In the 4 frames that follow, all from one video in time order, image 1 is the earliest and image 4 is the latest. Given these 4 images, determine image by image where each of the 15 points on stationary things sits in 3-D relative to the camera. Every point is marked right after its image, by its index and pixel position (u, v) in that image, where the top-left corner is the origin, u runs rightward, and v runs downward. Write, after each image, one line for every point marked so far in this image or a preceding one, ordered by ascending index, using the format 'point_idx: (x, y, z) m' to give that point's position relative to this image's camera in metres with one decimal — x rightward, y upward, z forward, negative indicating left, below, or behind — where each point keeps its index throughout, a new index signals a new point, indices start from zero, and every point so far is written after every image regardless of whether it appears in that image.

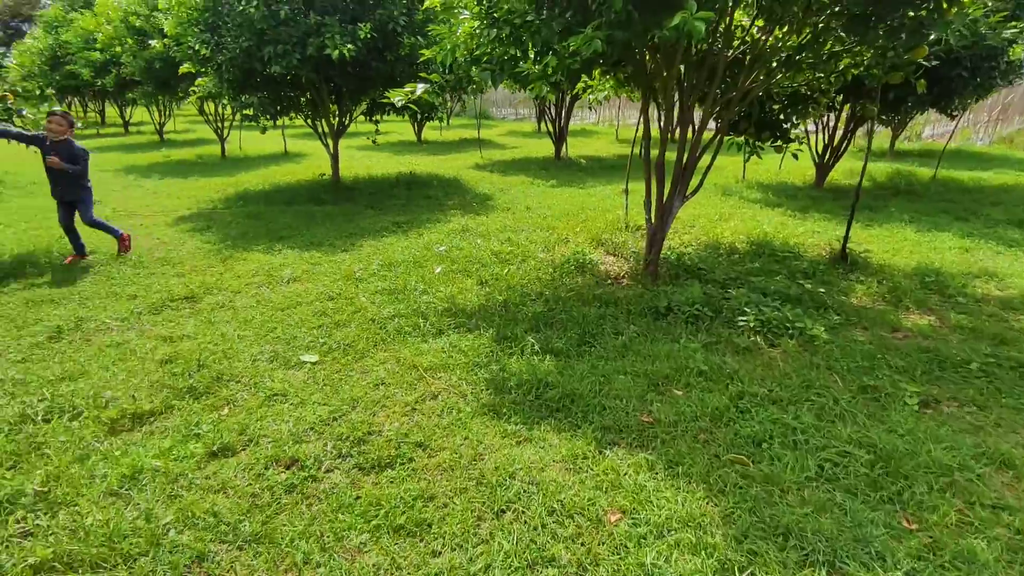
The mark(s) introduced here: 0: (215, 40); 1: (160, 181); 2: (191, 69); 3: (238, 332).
0: (-3.6, +3.0, +6.9) m
1: (-5.9, +1.8, +9.5) m
2: (-4.4, +3.0, +7.7) m
3: (-1.7, -0.3, +3.5) m
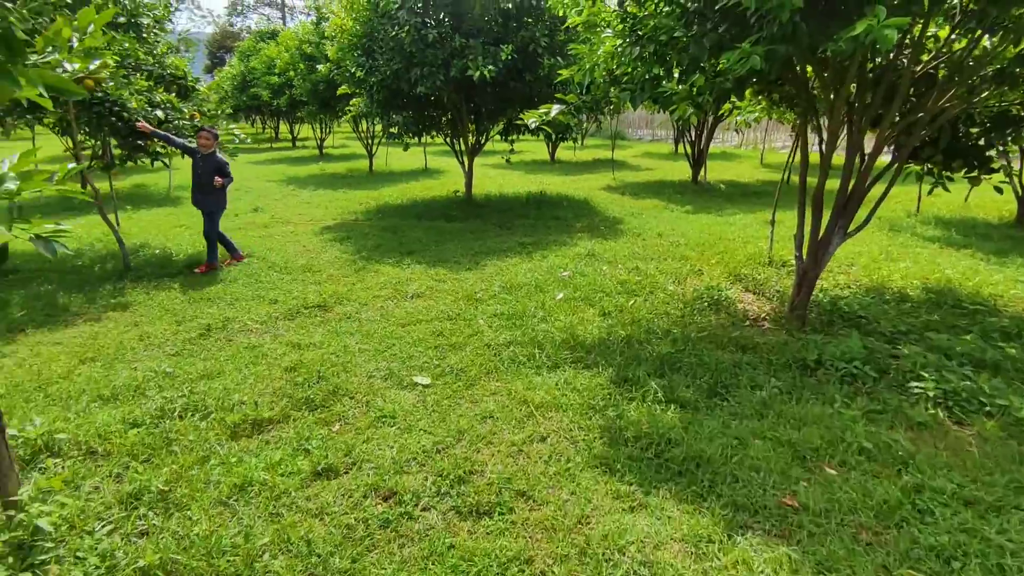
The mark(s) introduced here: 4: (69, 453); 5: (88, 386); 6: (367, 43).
0: (-1.9, +2.9, +7.4) m
1: (-3.6, +1.8, +10.4) m
2: (-2.4, +2.9, +8.3) m
3: (-0.9, -0.4, +3.5) m
4: (-1.8, -0.7, +2.3) m
5: (-2.2, -0.5, +3.0) m
6: (-1.9, +3.3, +7.5) m
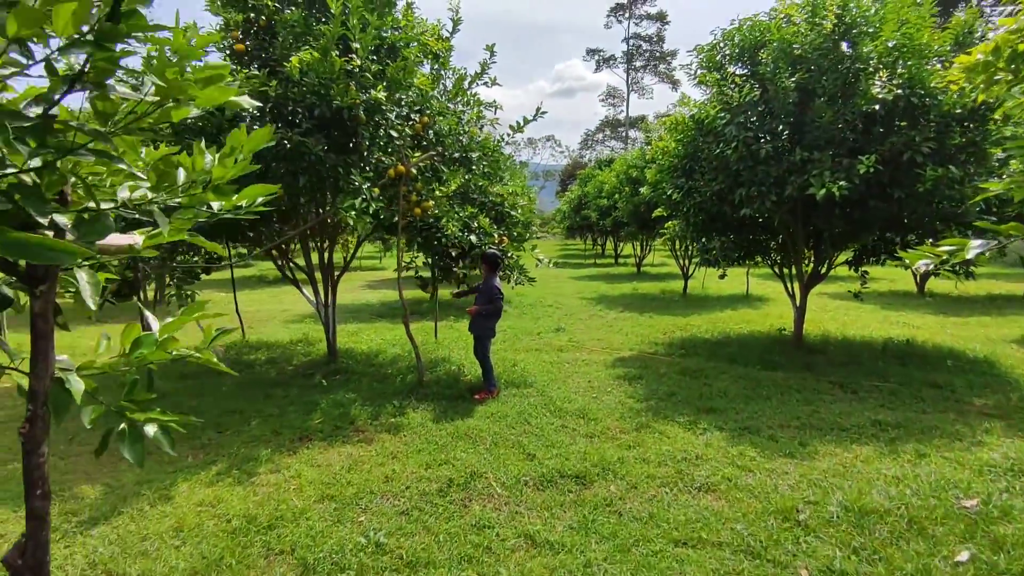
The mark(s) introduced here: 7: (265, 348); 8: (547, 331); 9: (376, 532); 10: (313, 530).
0: (+2.1, +1.2, +6.7) m
1: (+1.9, -0.4, +9.9) m
2: (+2.1, +1.0, +7.8) m
3: (+0.4, -1.2, +2.5) m
4: (-1.0, -1.2, +1.9) m
5: (-1.0, -1.2, +2.6) m
6: (+2.1, +1.5, +6.9) m
7: (-3.1, -0.8, +7.2) m
8: (+0.5, -0.6, +8.3) m
9: (-0.7, -1.2, +2.8) m
10: (-1.0, -1.2, +2.8) m
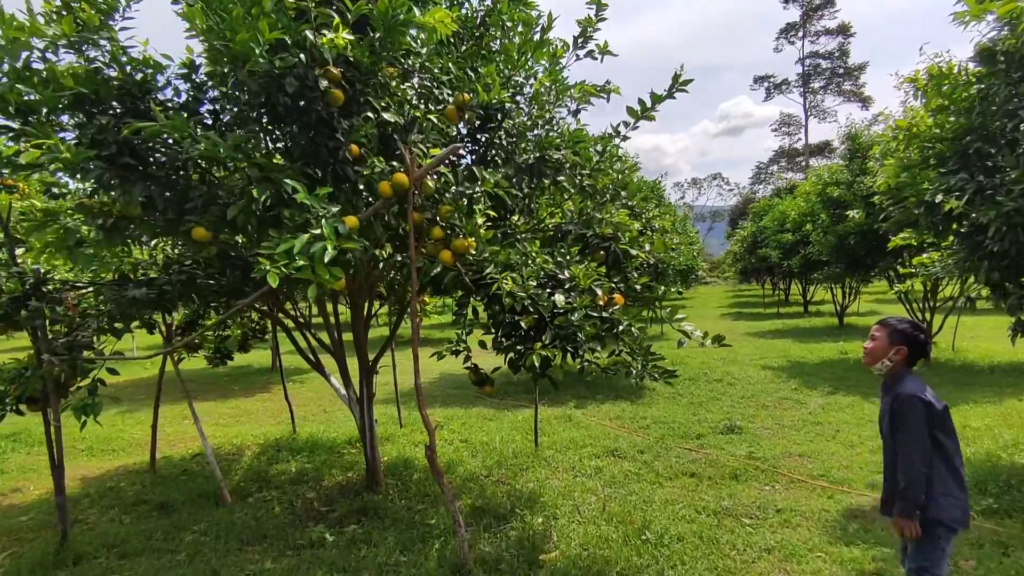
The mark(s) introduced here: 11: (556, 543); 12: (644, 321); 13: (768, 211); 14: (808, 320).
0: (+2.9, +0.7, +3.6) m
1: (+3.7, -1.3, +6.5) m
2: (+3.2, +0.4, +4.6) m
3: (+0.1, -1.5, -0.2) m
4: (-1.4, -1.5, -0.4) m
5: (-1.1, -1.5, +0.3) m
6: (+3.0, +1.0, +3.7) m
7: (-1.9, -1.5, +5.3) m
8: (+1.9, -1.4, +5.4) m
9: (-0.8, -1.5, +0.3) m
10: (-1.1, -1.5, +0.5) m
11: (+0.2, -1.4, +3.2) m
12: (+0.8, -0.2, +3.3) m
13: (+8.2, +2.5, +18.4) m
14: (+7.9, -0.9, +15.1) m
